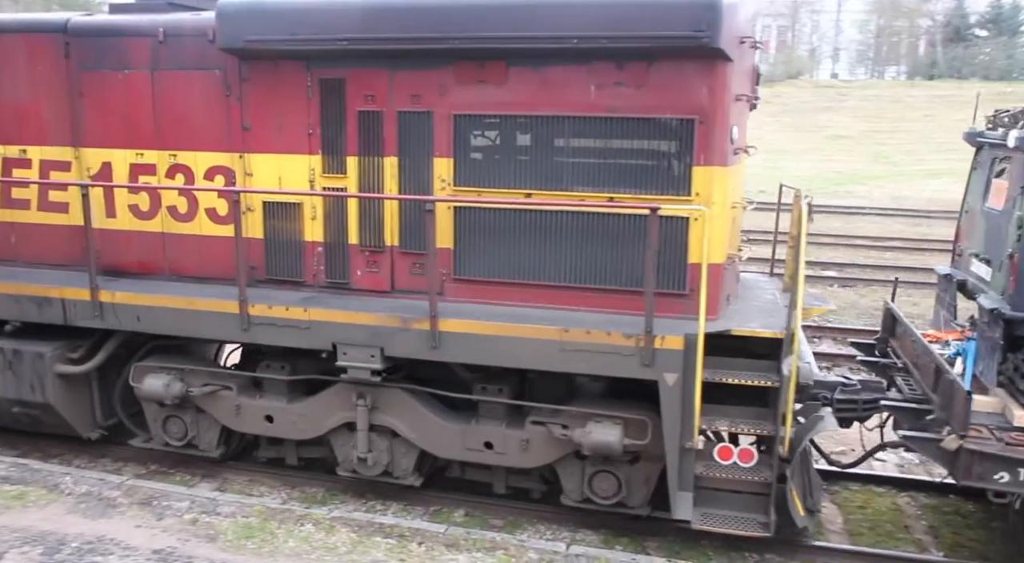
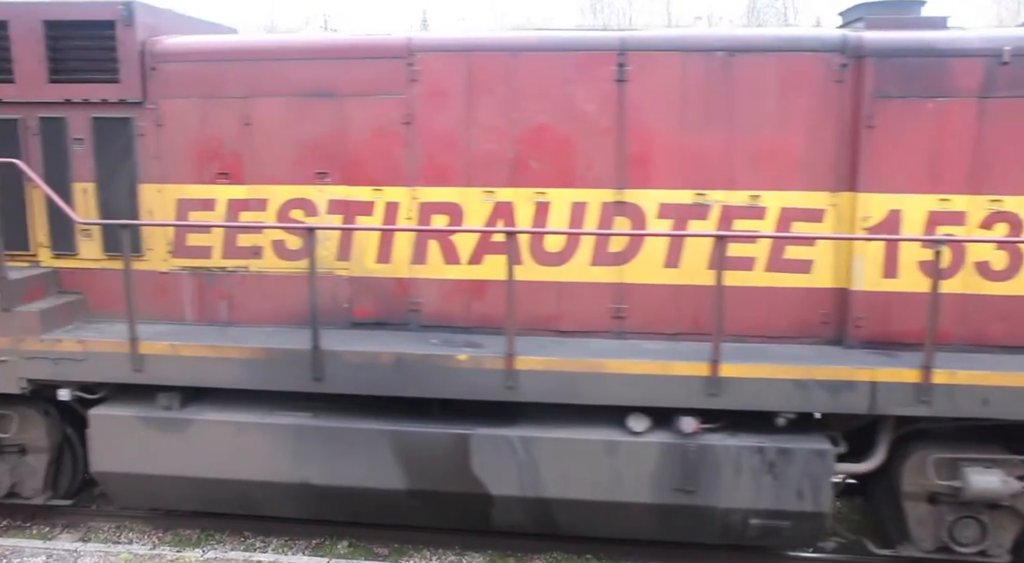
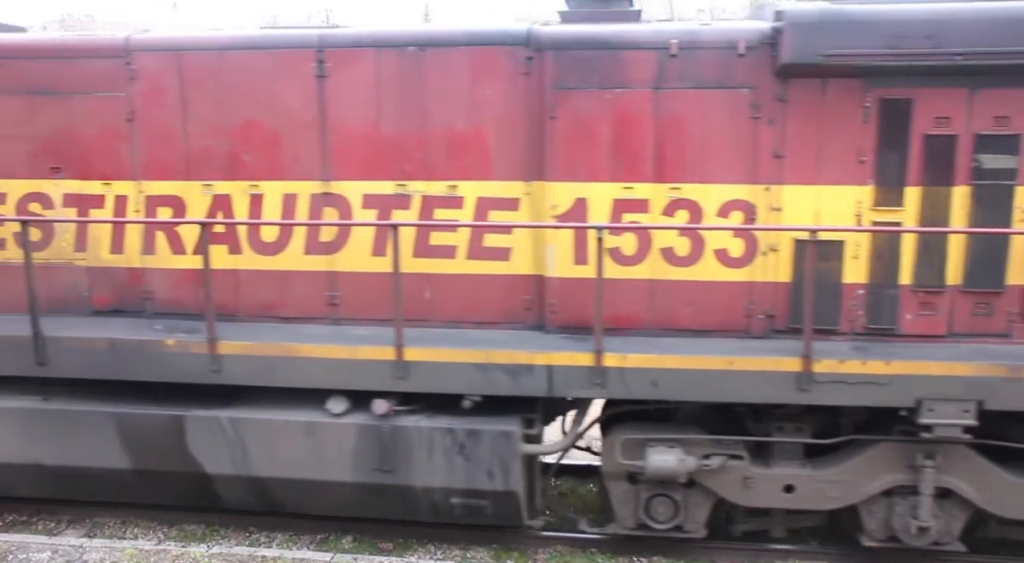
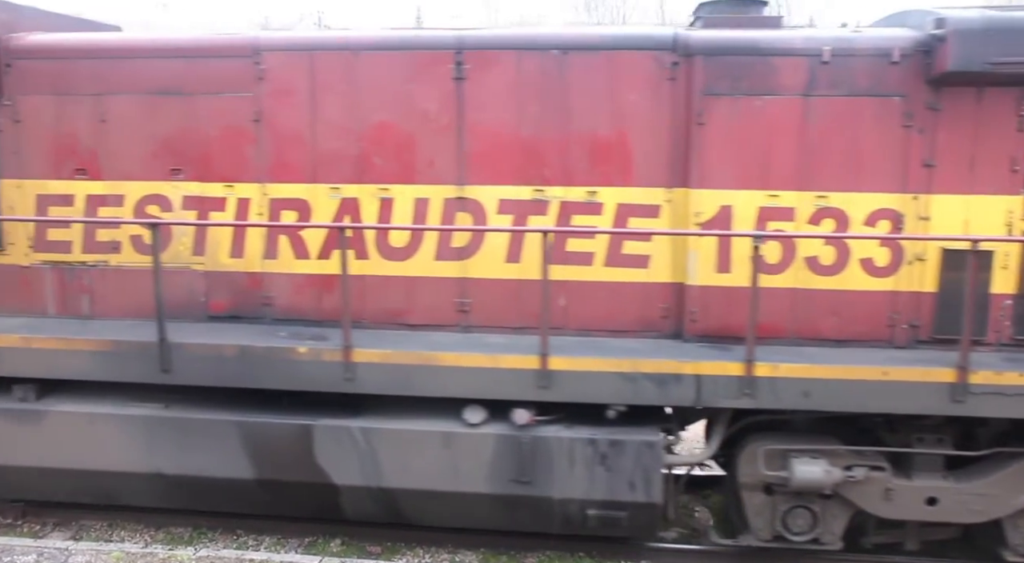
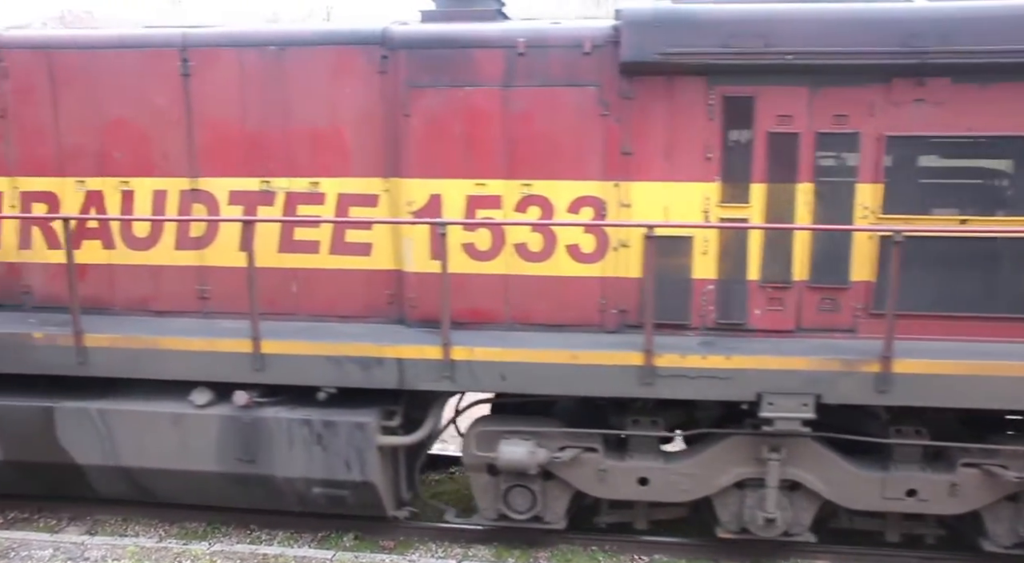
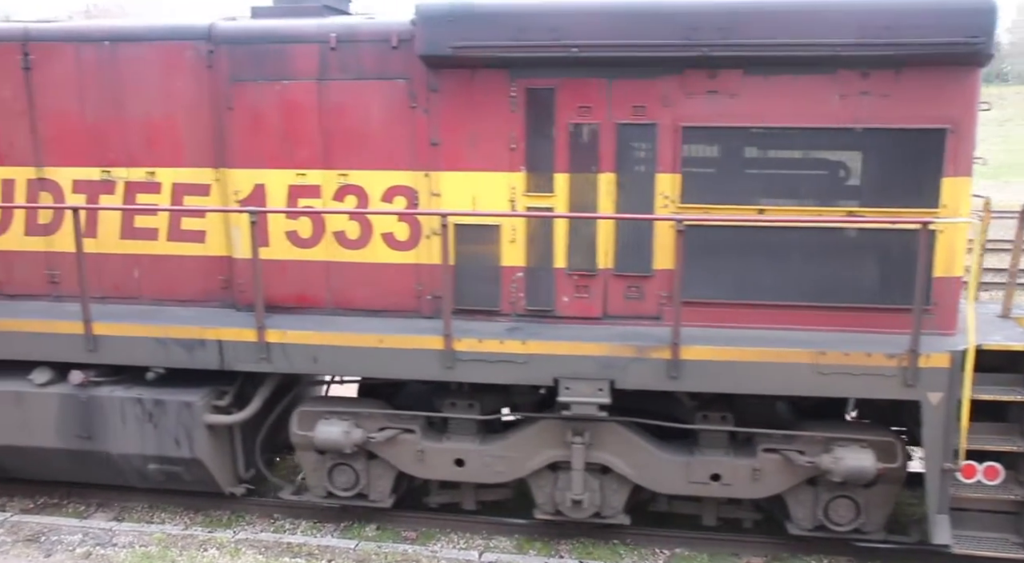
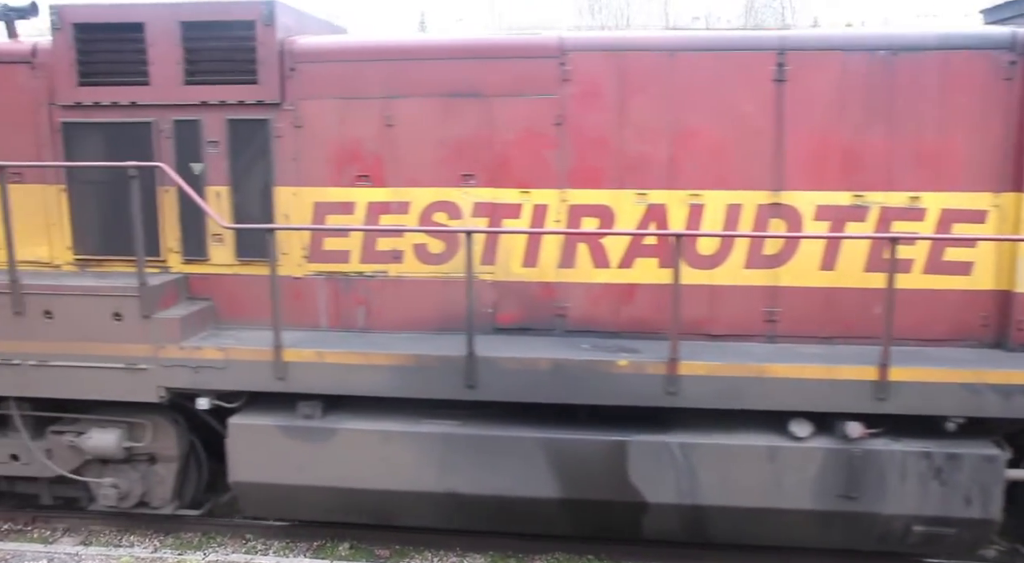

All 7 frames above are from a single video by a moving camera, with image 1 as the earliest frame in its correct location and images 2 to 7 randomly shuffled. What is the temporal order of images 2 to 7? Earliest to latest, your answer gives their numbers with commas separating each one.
6, 5, 3, 4, 2, 7
